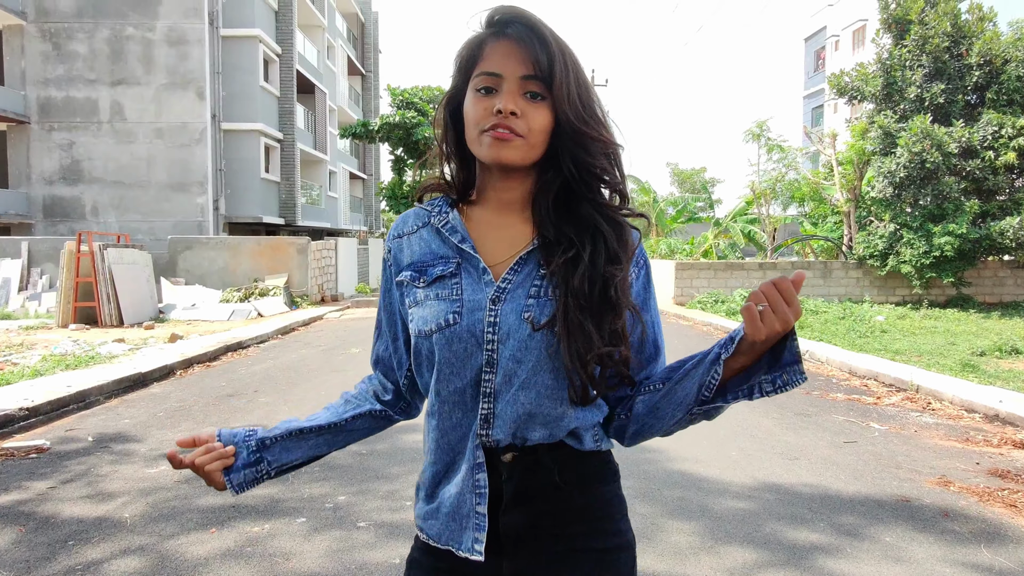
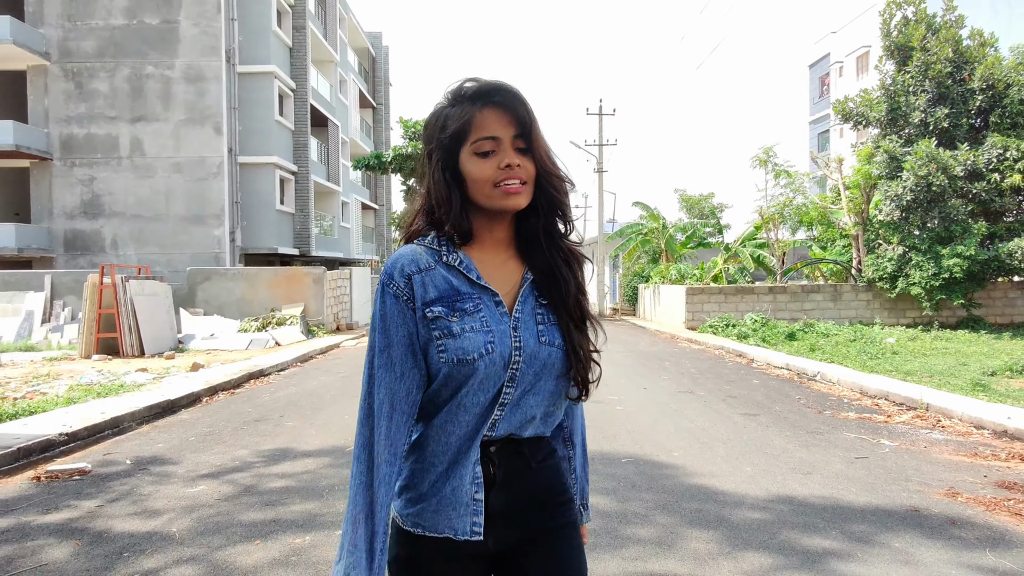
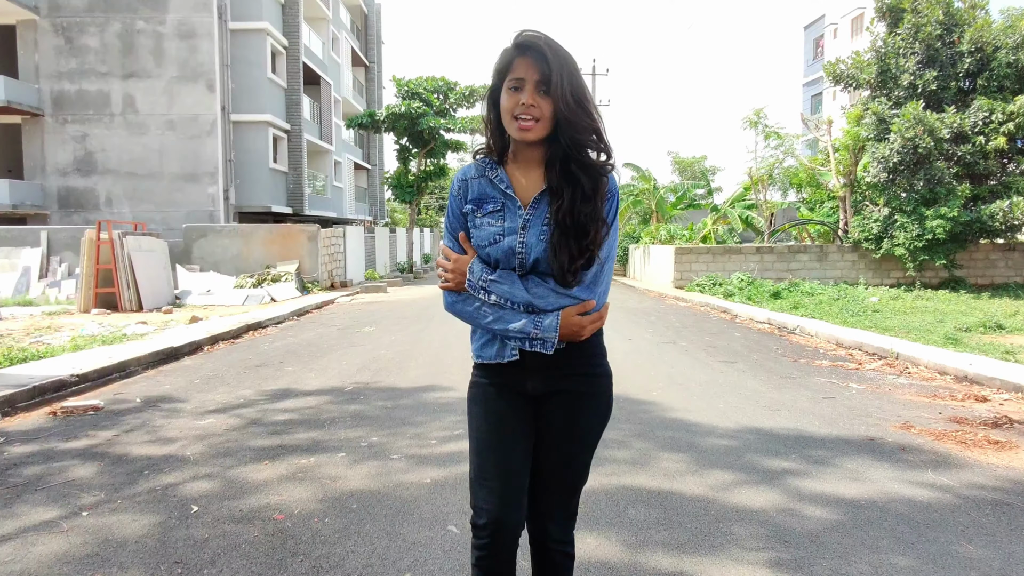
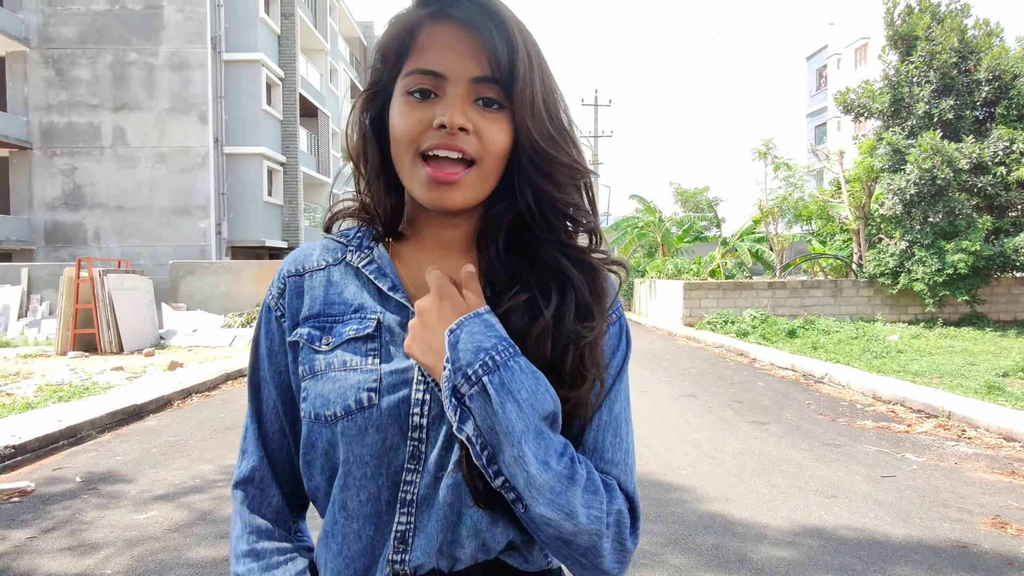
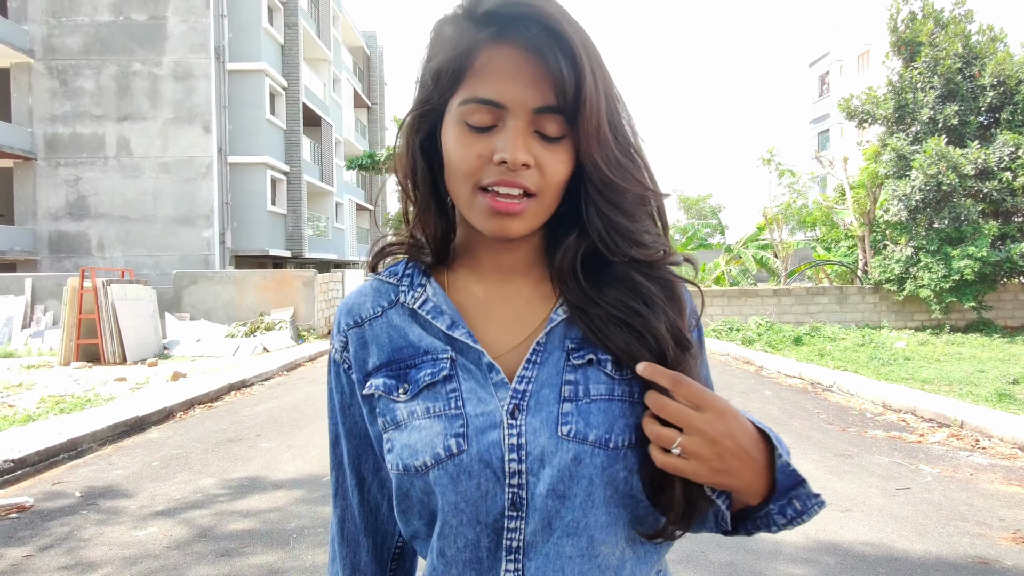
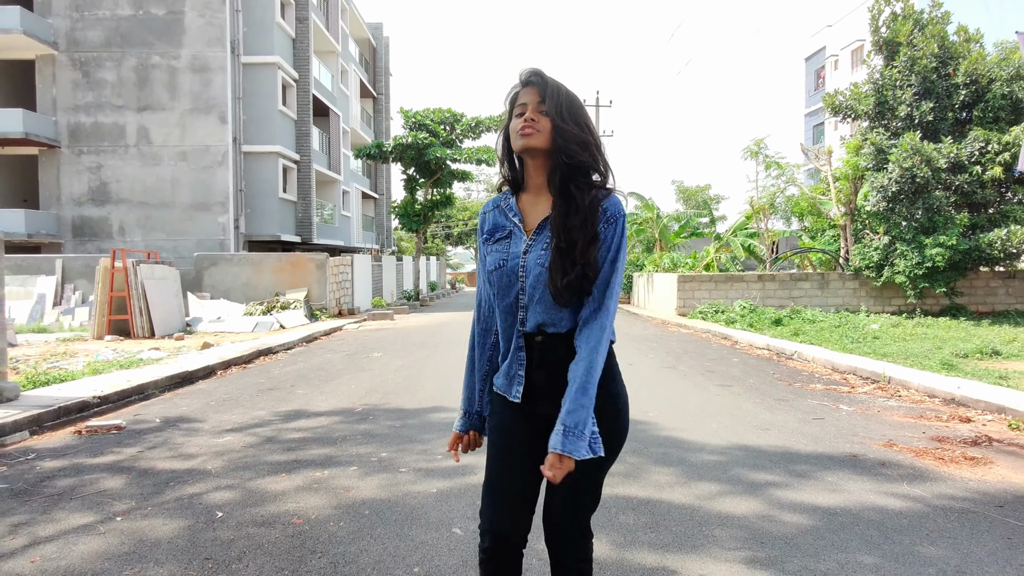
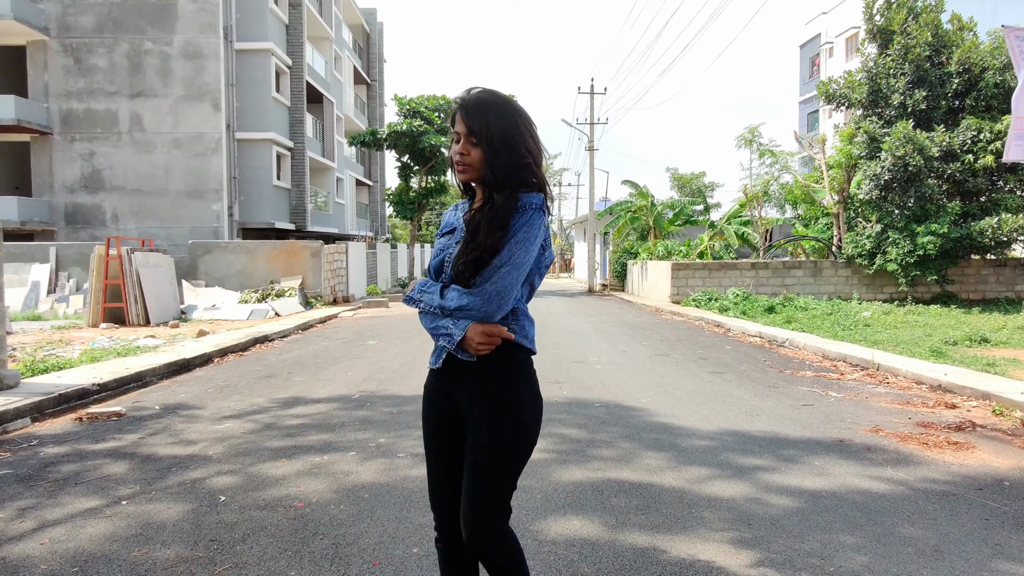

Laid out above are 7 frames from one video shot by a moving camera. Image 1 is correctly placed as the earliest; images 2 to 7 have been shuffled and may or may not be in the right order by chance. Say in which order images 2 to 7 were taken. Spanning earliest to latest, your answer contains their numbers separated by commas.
4, 5, 2, 6, 7, 3
